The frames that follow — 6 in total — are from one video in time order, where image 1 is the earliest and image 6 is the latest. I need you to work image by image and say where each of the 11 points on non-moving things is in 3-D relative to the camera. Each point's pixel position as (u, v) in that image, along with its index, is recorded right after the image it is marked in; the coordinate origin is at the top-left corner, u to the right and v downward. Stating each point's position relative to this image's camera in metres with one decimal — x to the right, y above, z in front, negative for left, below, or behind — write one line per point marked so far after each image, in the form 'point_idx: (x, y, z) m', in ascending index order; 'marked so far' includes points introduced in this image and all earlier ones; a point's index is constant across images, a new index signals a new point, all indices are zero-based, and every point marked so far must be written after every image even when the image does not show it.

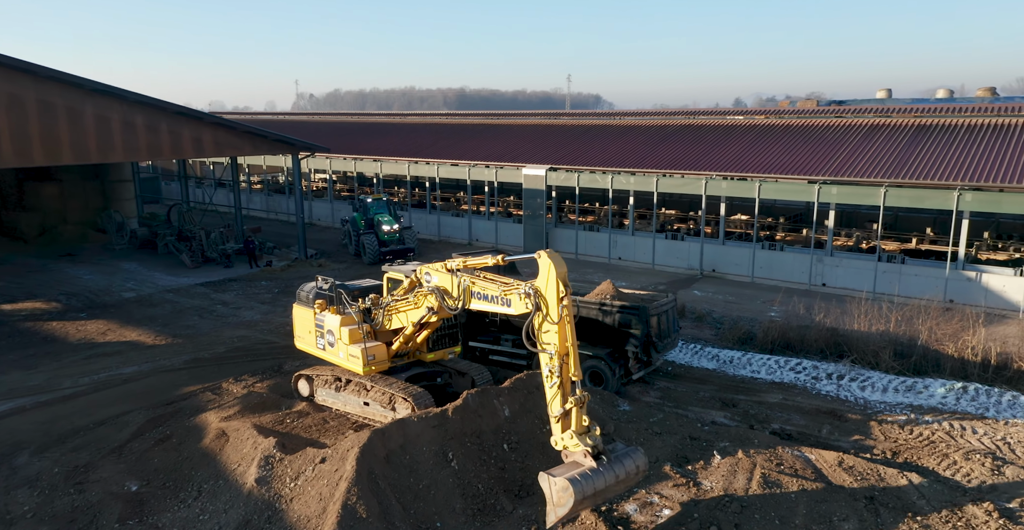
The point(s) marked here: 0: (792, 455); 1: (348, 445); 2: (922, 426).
0: (+3.4, -2.3, +8.0) m
1: (-1.7, -1.8, +6.9) m
2: (+5.8, -2.3, +9.5) m
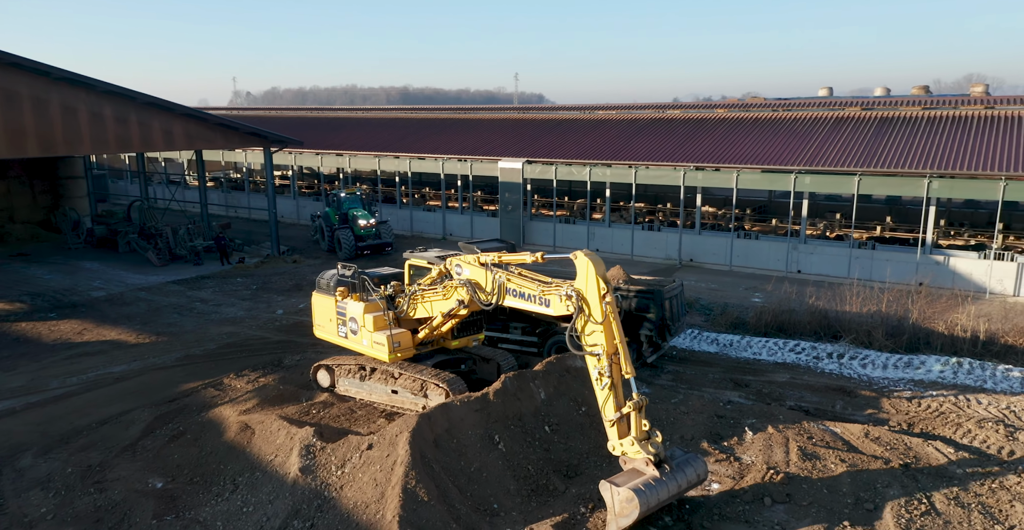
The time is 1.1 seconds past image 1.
0: (+3.8, -2.0, +8.2) m
1: (-1.2, -1.7, +6.7) m
2: (+6.1, -1.9, +9.8) m
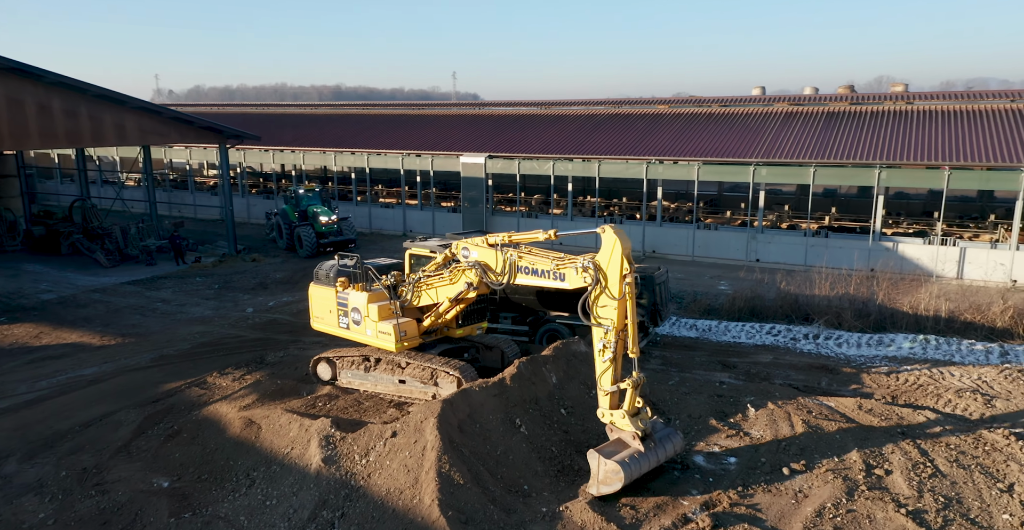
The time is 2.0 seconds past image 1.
0: (+3.9, -1.8, +8.6) m
1: (-0.9, -1.5, +6.7) m
2: (+6.0, -1.7, +10.4) m
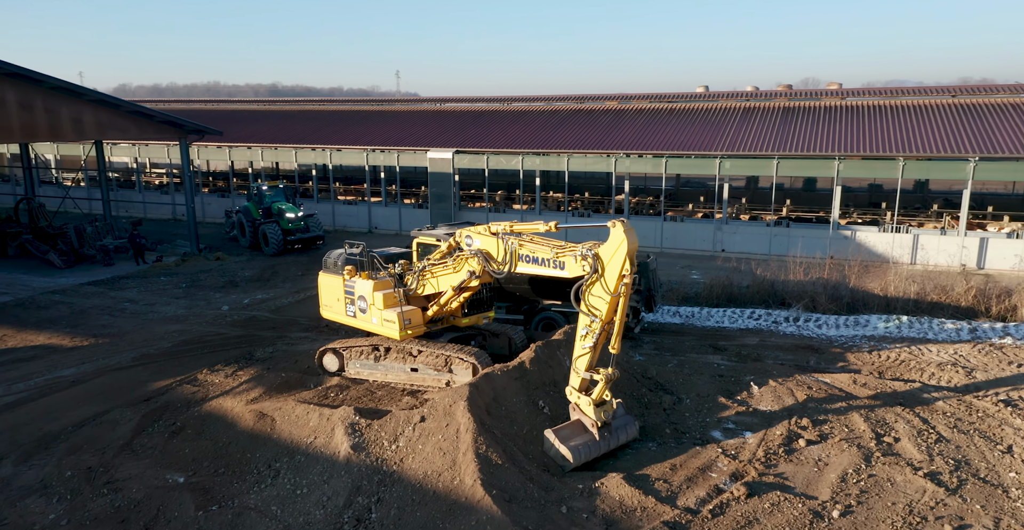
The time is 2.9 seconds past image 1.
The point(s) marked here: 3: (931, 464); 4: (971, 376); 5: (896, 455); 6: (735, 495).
0: (+4.0, -1.5, +8.9) m
1: (-0.6, -1.4, +6.7) m
2: (+6.0, -1.4, +10.9) m
3: (+3.9, -1.9, +6.3) m
4: (+6.3, -1.5, +9.3) m
5: (+3.7, -1.8, +6.5) m
6: (+1.9, -2.0, +5.7) m
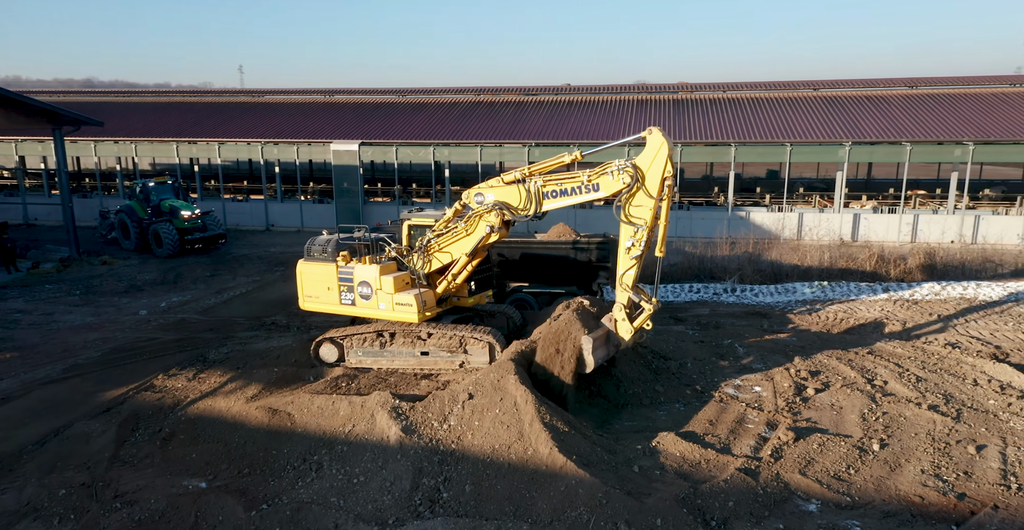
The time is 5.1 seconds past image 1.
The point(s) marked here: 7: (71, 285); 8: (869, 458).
0: (+3.9, -1.1, +9.7) m
1: (-0.2, -1.1, +6.7) m
2: (+5.6, -0.8, +12.0) m
3: (+4.4, -1.4, +7.1) m
4: (+6.2, -1.0, +10.5) m
5: (+4.1, -1.4, +7.3) m
6: (+2.5, -1.6, +6.2) m
7: (-11.8, -0.5, +18.1) m
8: (+3.1, -1.7, +5.8) m
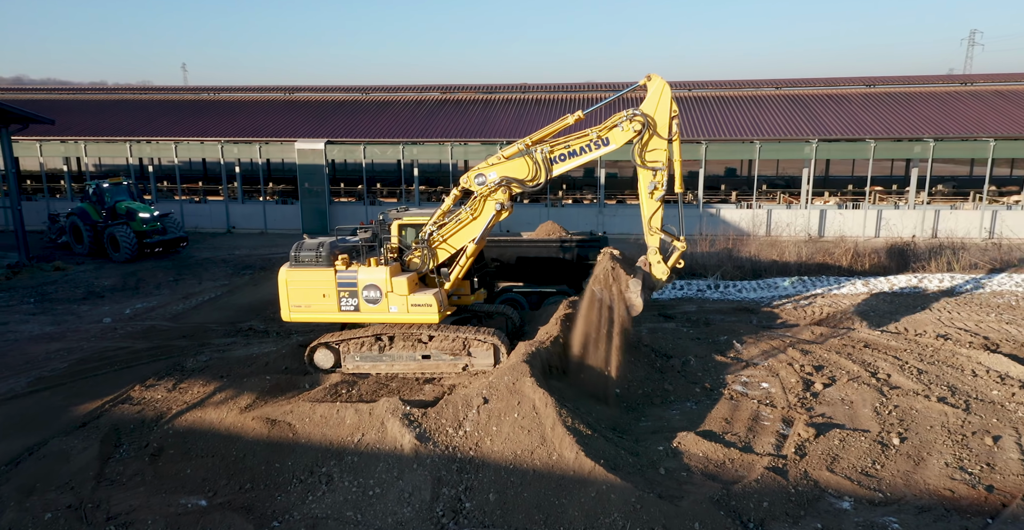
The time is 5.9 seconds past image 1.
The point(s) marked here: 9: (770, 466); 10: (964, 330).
0: (+3.9, -1.0, +9.8) m
1: (-0.1, -1.1, +6.4) m
2: (+5.3, -0.7, +12.1) m
3: (+4.5, -1.3, +7.2) m
4: (+6.0, -0.9, +10.7) m
5: (+4.2, -1.3, +7.3) m
6: (+2.7, -1.6, +6.2) m
7: (-12.4, -0.7, +17.1) m
8: (+3.3, -1.6, +5.8) m
9: (+2.2, -1.7, +5.7) m
10: (+6.5, -0.9, +9.7) m
